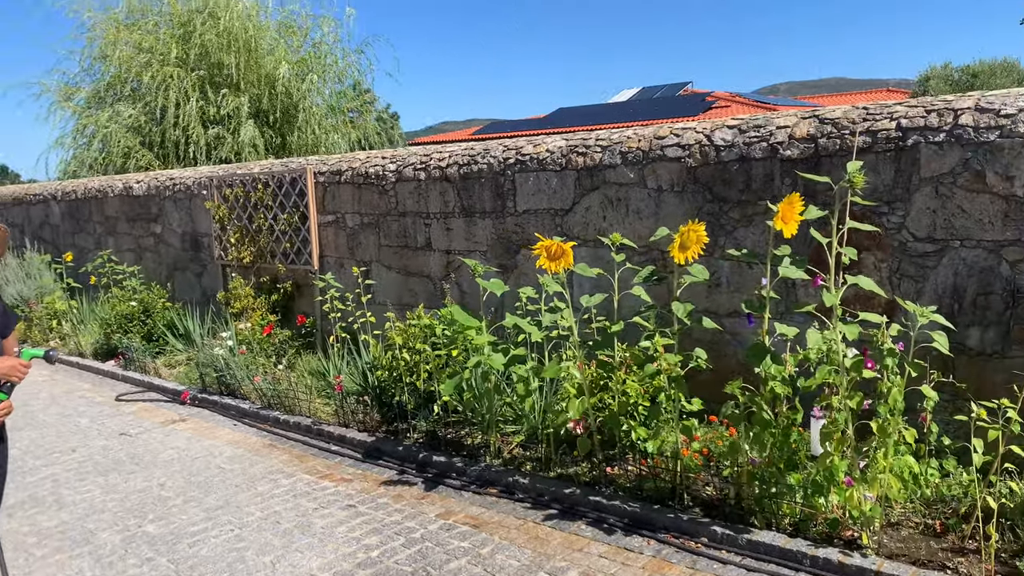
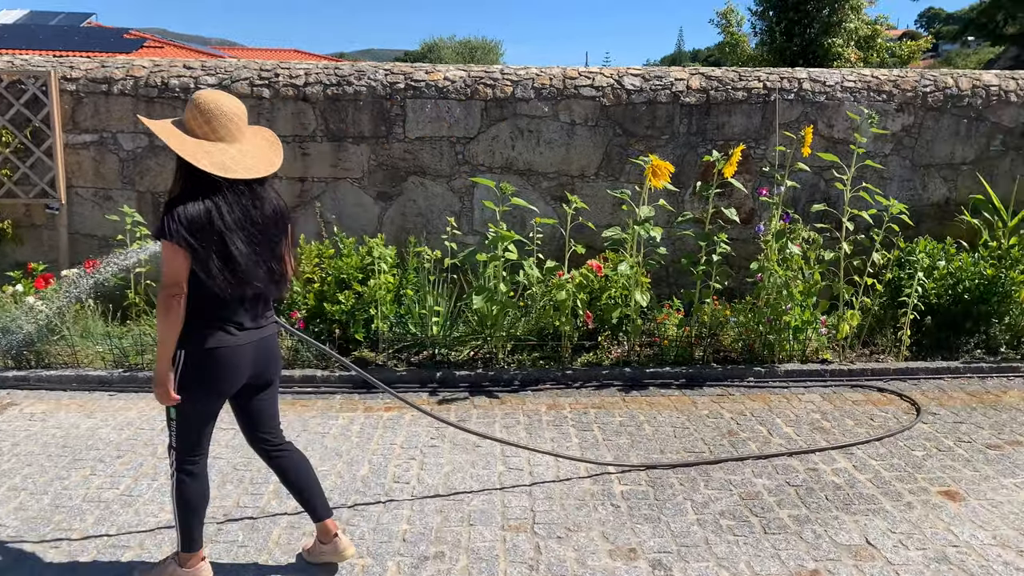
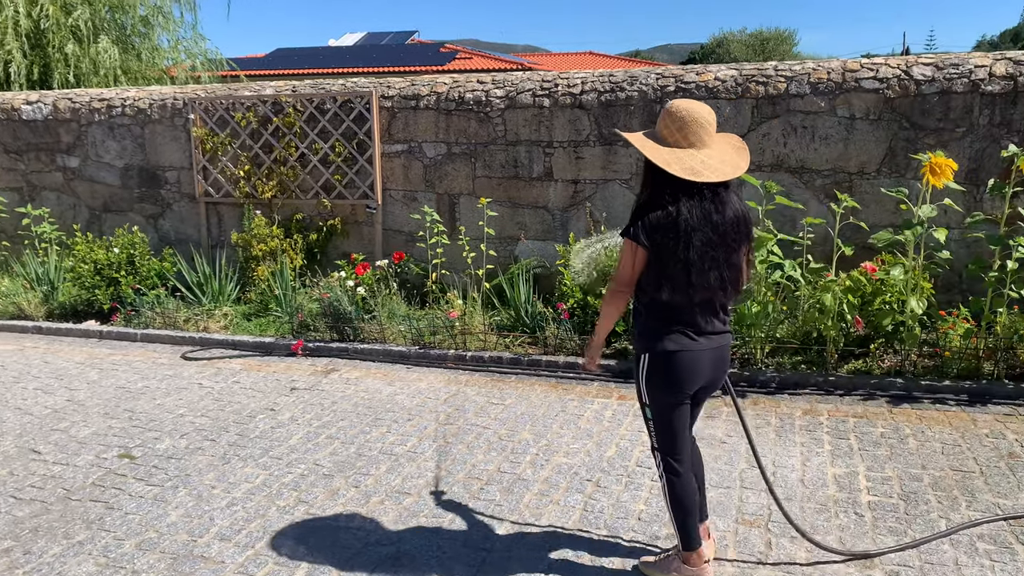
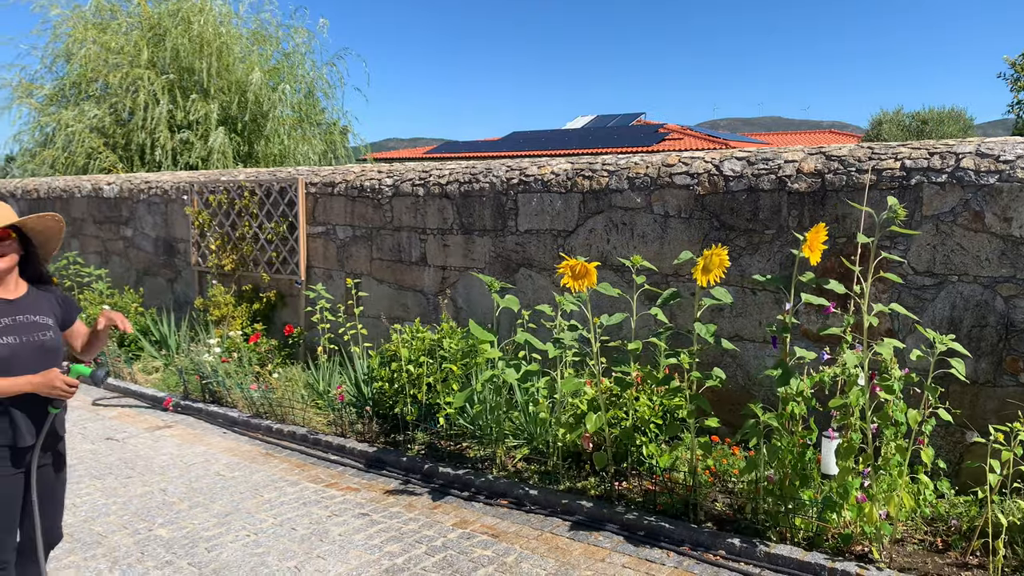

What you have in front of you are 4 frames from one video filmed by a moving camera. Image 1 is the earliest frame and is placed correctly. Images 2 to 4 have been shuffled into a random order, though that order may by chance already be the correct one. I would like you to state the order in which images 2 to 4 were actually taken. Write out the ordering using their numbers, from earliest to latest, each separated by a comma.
4, 3, 2
